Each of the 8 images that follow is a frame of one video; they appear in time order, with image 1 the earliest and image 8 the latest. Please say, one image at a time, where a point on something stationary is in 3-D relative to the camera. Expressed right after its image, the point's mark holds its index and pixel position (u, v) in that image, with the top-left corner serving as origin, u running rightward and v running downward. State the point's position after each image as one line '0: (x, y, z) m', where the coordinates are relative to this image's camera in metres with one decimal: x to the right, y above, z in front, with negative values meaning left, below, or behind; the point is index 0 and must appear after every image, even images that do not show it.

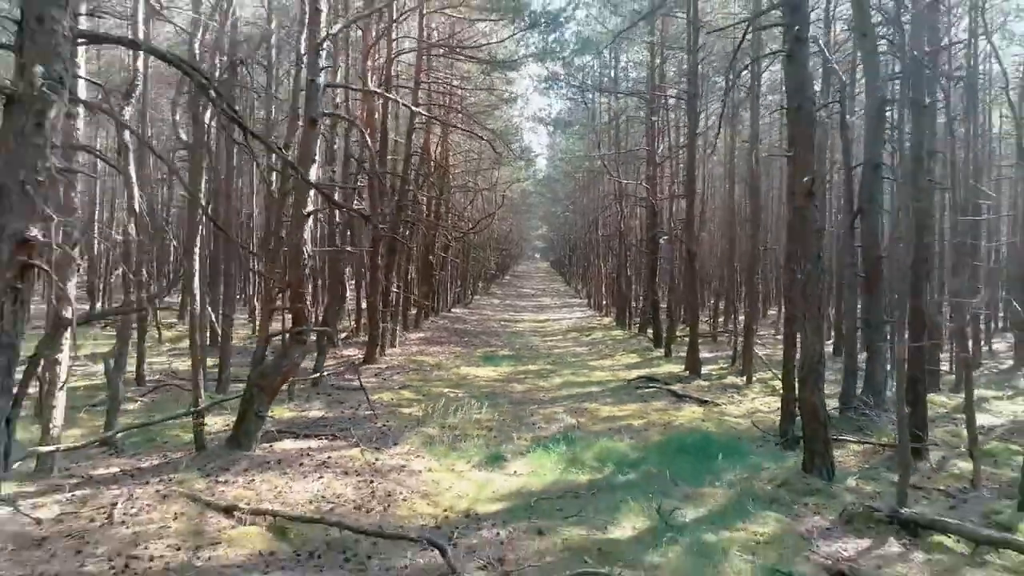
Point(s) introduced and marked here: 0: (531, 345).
0: (+0.5, -1.3, +19.2) m
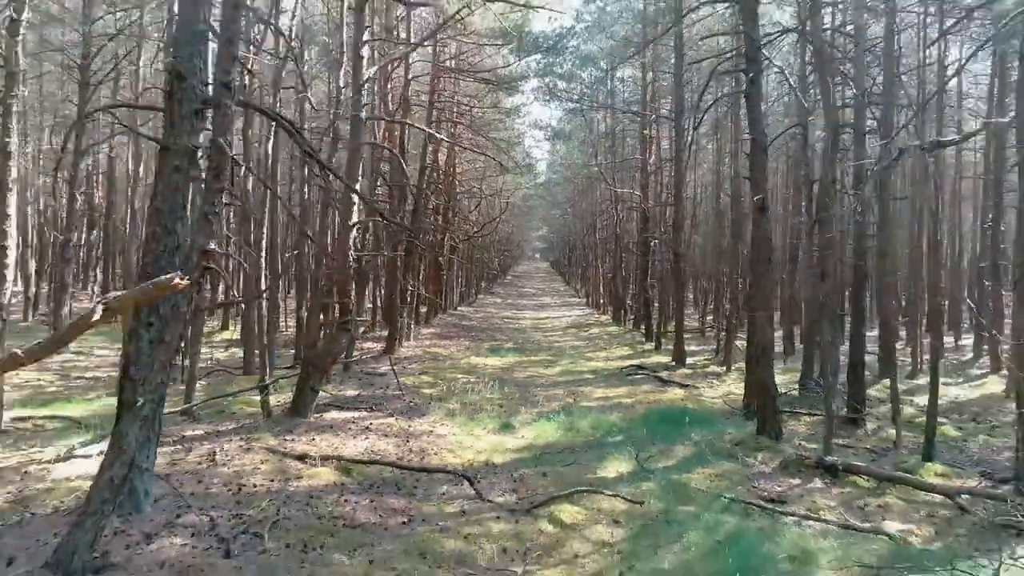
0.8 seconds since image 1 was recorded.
0: (+0.6, -1.3, +21.0) m
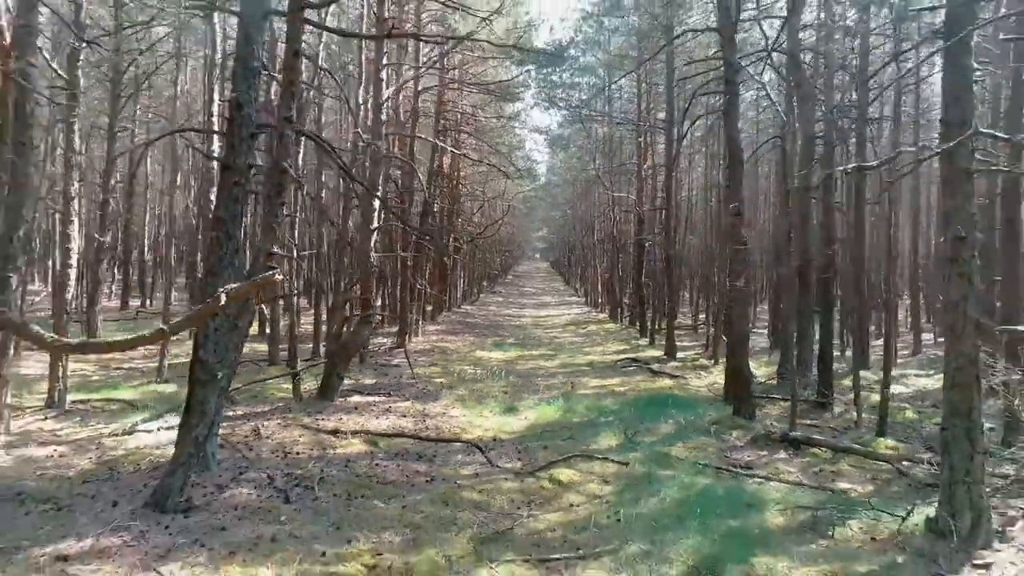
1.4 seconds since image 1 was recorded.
0: (+0.6, -1.3, +22.2) m
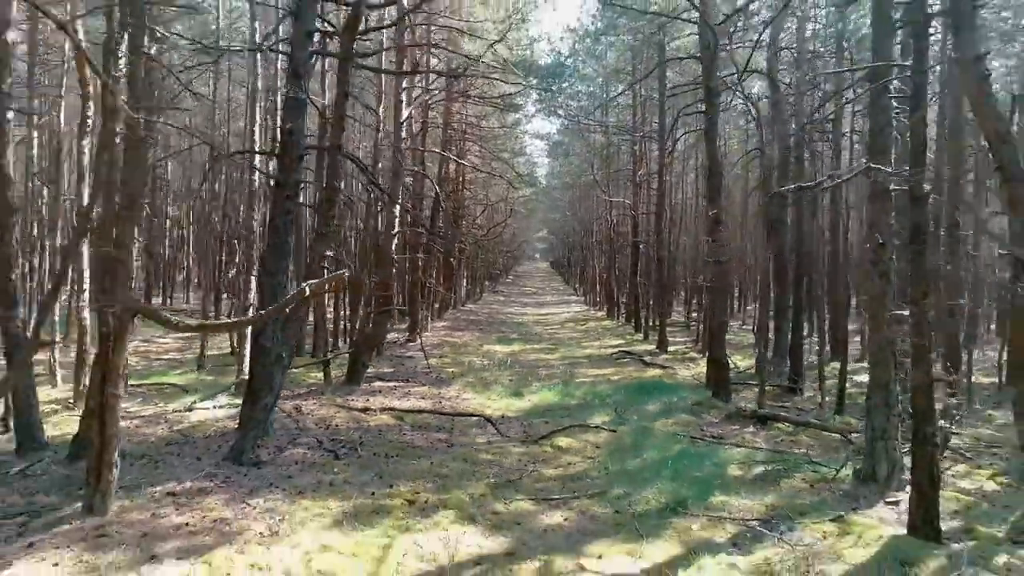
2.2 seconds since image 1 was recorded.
0: (+0.7, -1.2, +23.6) m
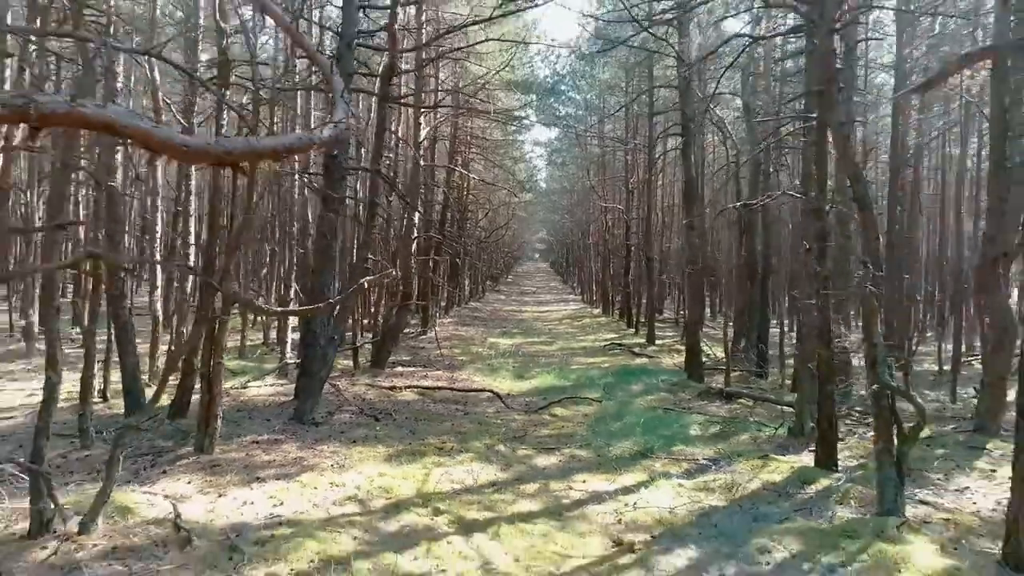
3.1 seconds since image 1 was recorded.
0: (+0.7, -1.2, +25.5) m
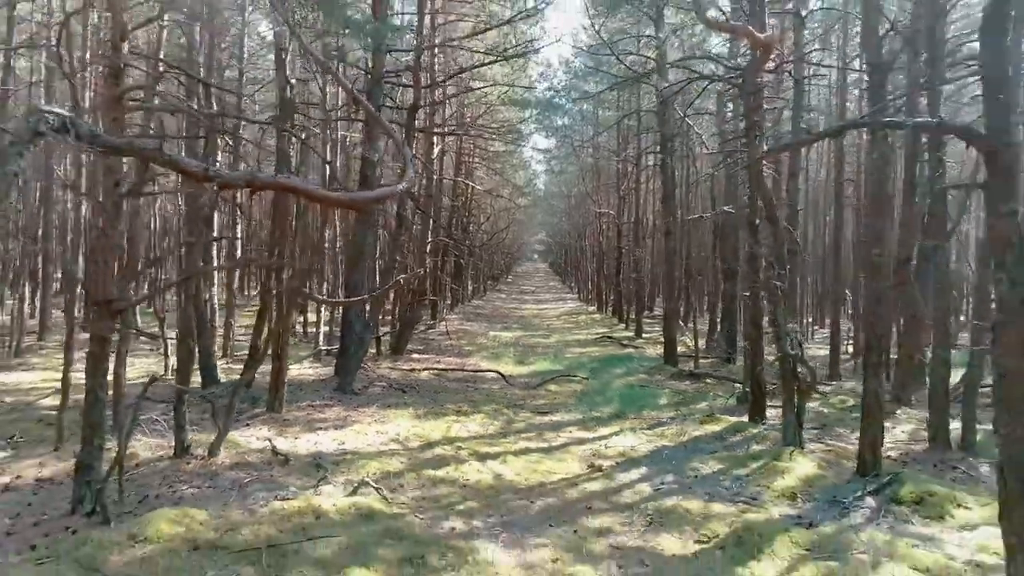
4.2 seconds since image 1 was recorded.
0: (+0.7, -1.1, +27.7) m
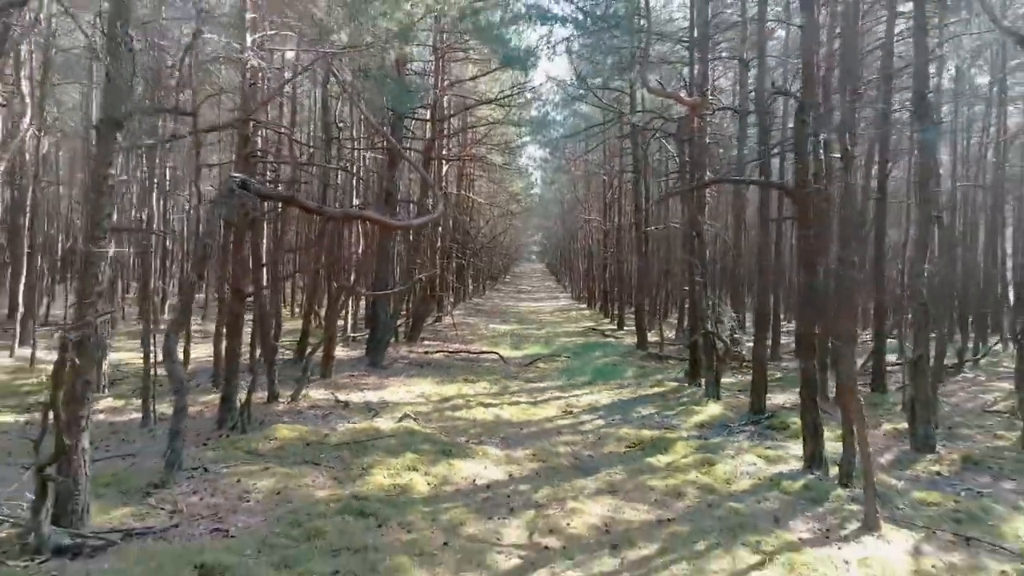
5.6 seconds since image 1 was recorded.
0: (+0.6, -1.1, +30.8) m
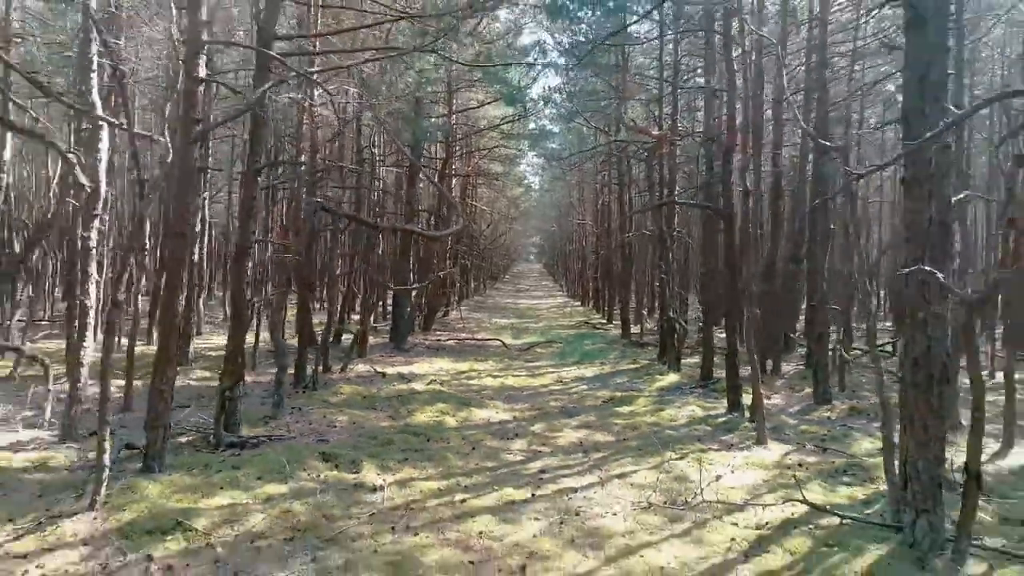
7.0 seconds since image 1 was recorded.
0: (+0.6, -1.0, +33.7) m
